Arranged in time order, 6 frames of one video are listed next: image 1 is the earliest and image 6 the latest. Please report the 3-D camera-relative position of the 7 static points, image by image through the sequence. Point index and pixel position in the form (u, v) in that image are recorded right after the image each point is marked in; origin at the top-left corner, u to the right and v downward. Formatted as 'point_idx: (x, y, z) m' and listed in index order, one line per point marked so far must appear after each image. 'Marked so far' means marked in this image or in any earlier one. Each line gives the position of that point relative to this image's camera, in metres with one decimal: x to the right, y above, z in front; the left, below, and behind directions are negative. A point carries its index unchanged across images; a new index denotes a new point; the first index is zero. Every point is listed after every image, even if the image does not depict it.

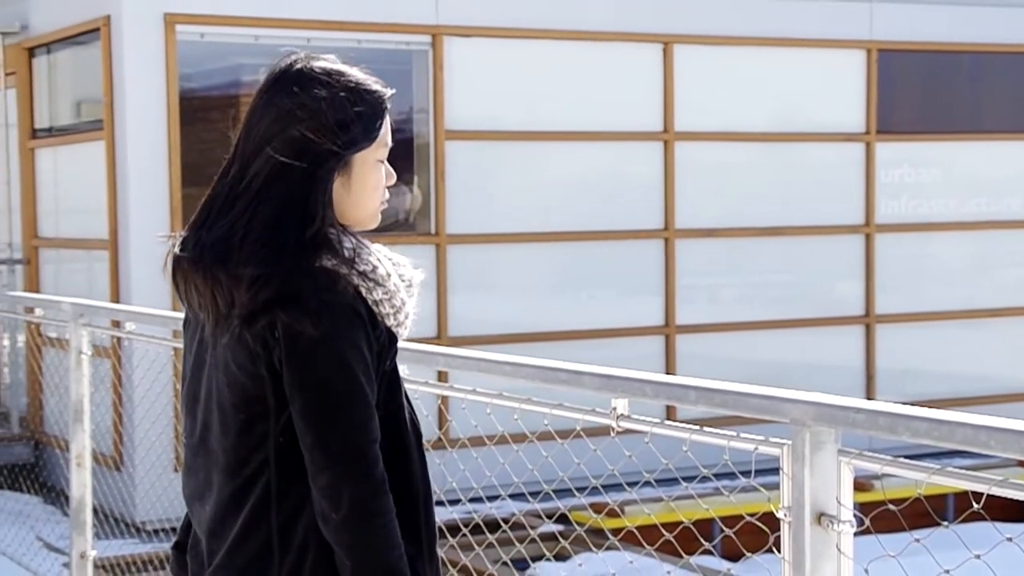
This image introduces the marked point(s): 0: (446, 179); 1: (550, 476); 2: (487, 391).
0: (-0.4, +0.5, +7.2) m
1: (+0.2, -1.1, +8.1) m
2: (-0.1, -0.2, +2.4) m
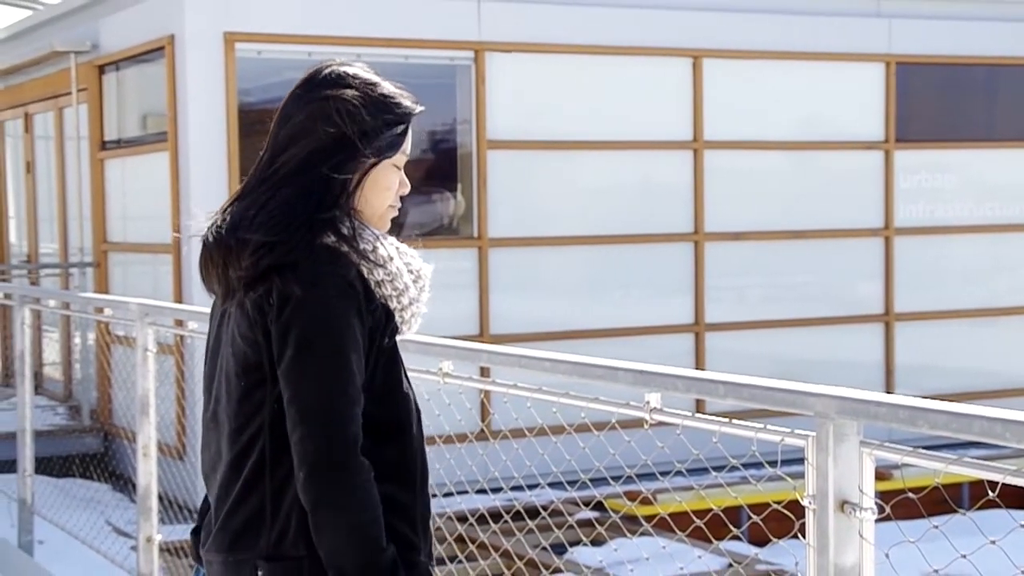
0: (-0.1, +0.5, +7.6) m
1: (+0.5, -1.1, +8.5) m
2: (+0.1, -0.2, +2.8) m
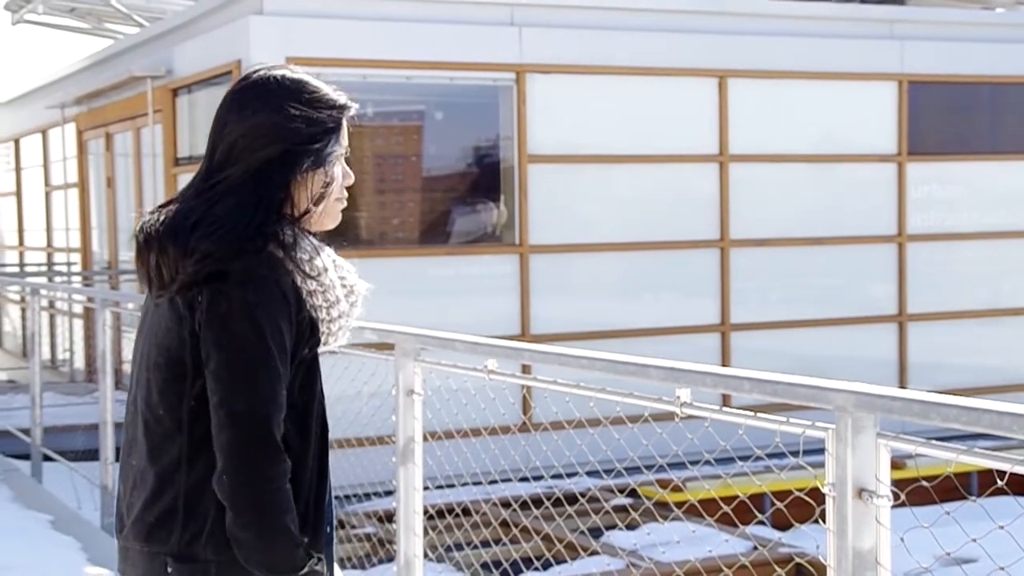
0: (+0.1, +0.5, +8.3) m
1: (+0.7, -1.1, +9.2) m
2: (+0.1, -0.2, +3.5) m
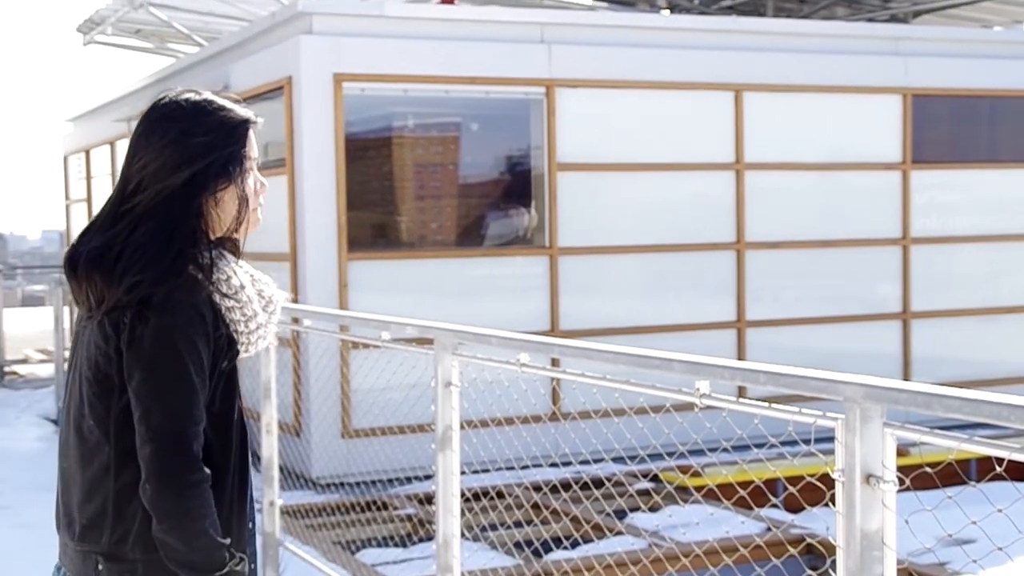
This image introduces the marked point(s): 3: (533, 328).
0: (+0.3, +0.5, +8.9) m
1: (+1.0, -1.1, +9.8) m
2: (+0.2, -0.3, +4.1) m
3: (+0.1, -0.3, +9.0) m
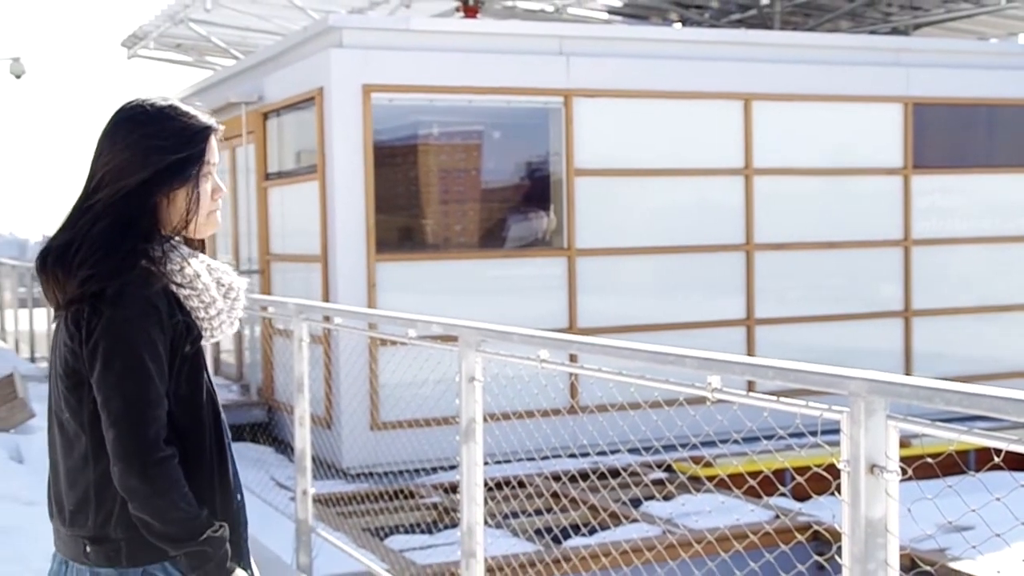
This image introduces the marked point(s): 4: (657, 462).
0: (+0.4, +0.5, +9.4) m
1: (+1.1, -1.1, +10.3) m
2: (+0.3, -0.3, +4.6) m
3: (+0.3, -0.3, +9.5) m
4: (+1.0, -1.3, +9.8) m
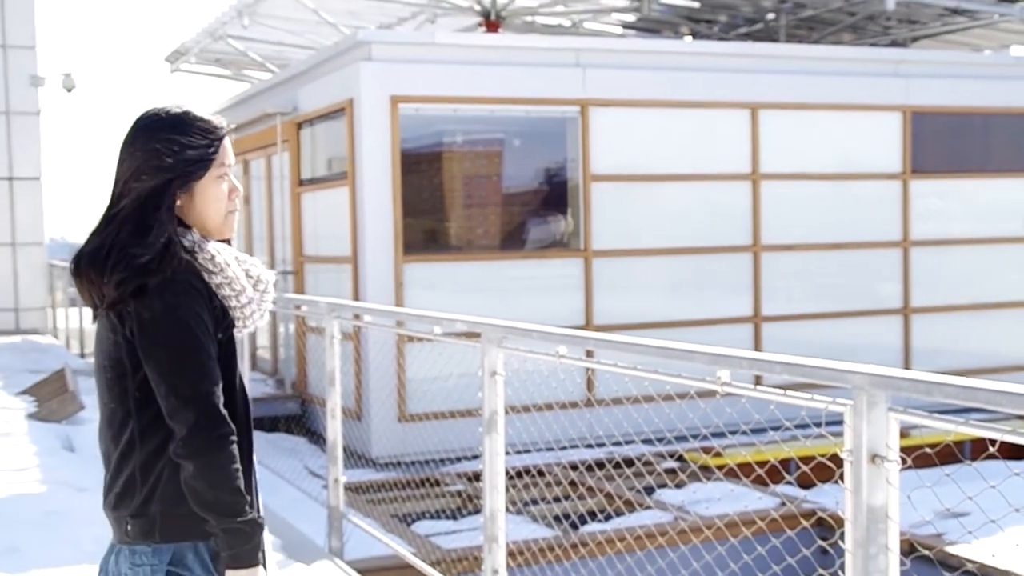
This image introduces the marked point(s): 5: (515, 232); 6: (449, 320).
0: (+0.6, +0.5, +10.0) m
1: (+1.3, -1.1, +10.9) m
2: (+0.4, -0.3, +5.2) m
3: (+0.4, -0.3, +10.0) m
4: (+1.2, -1.3, +10.4) m
5: (0.0, +0.4, +9.9) m
6: (-0.3, -0.1, +6.1) m
